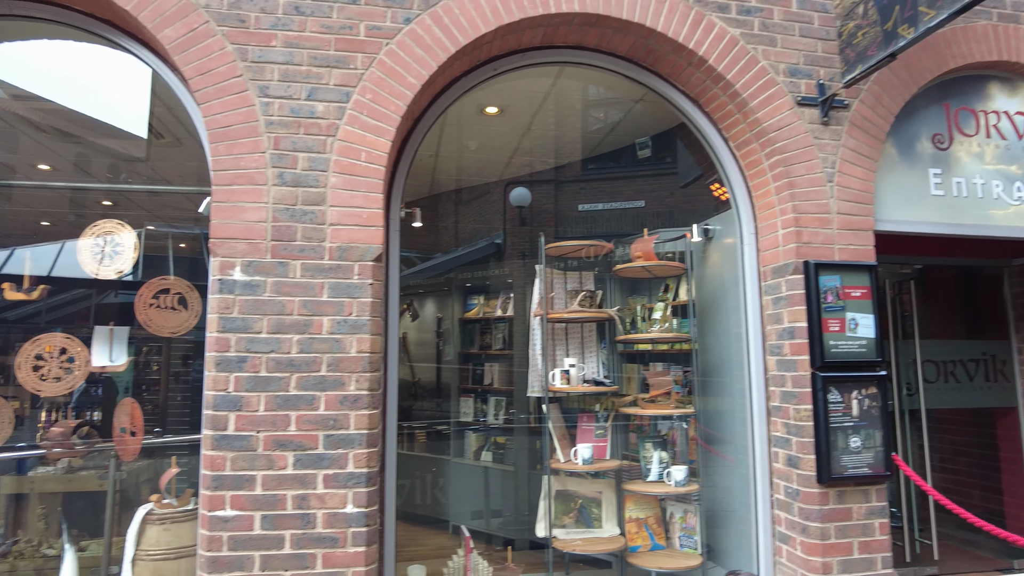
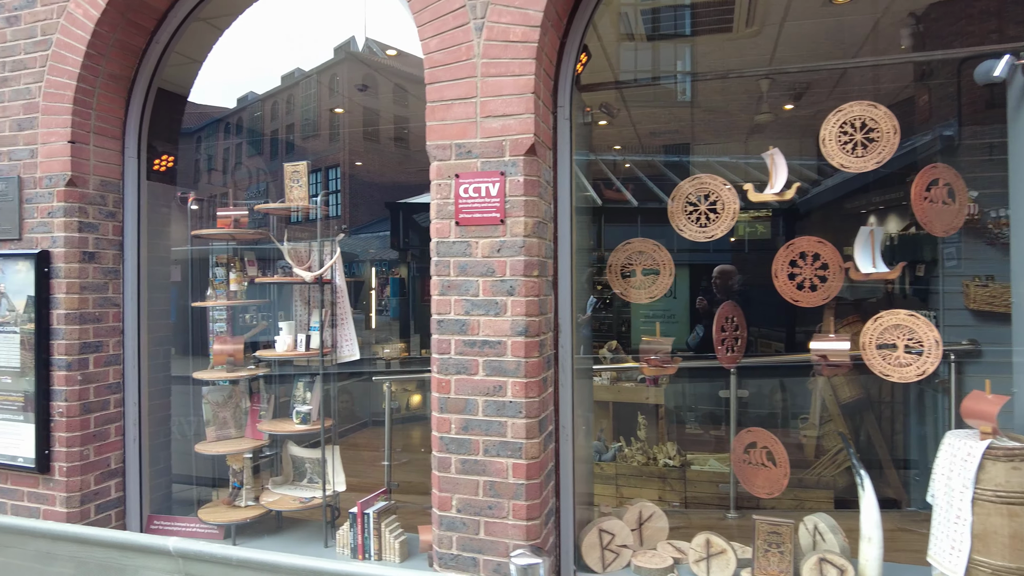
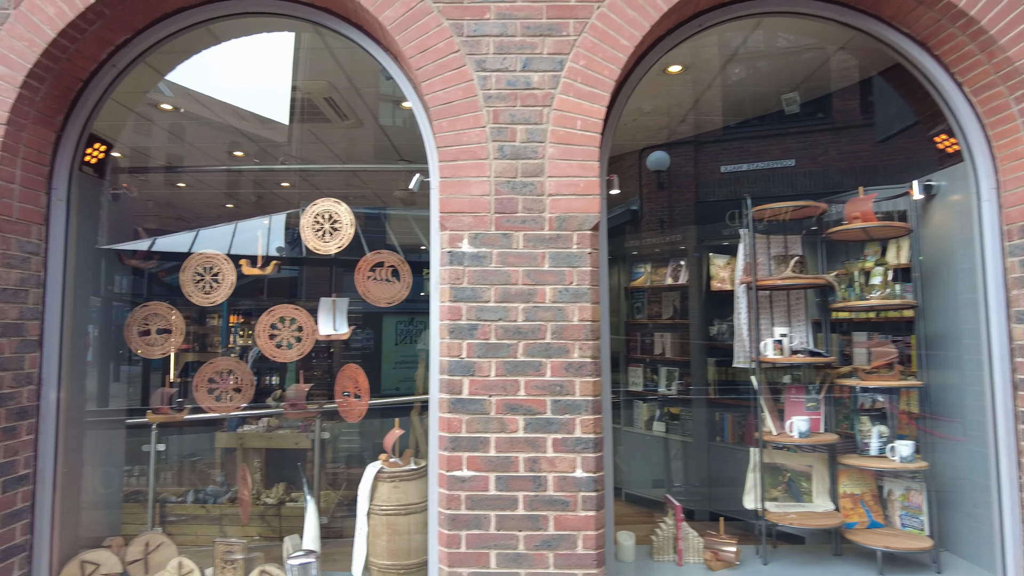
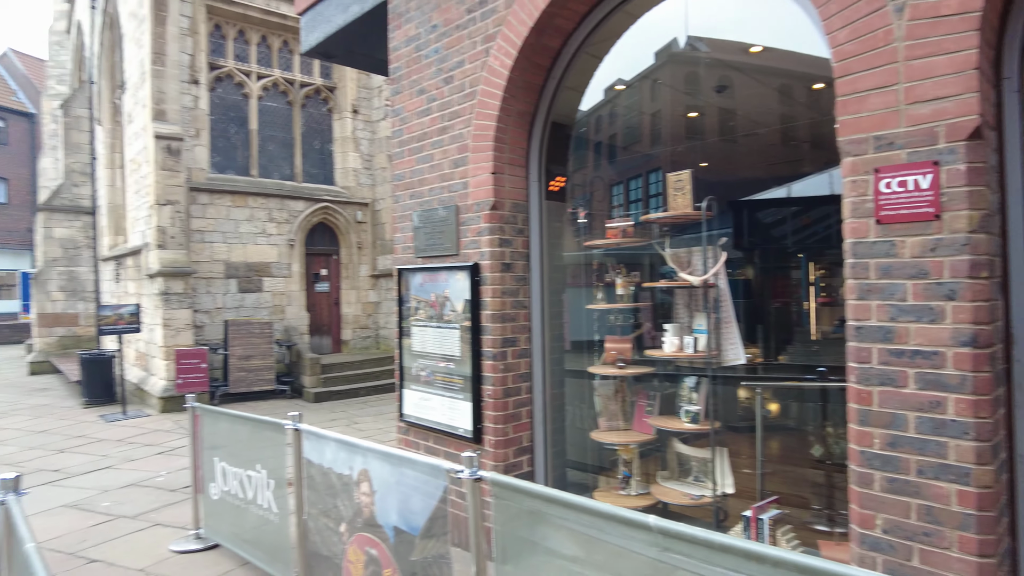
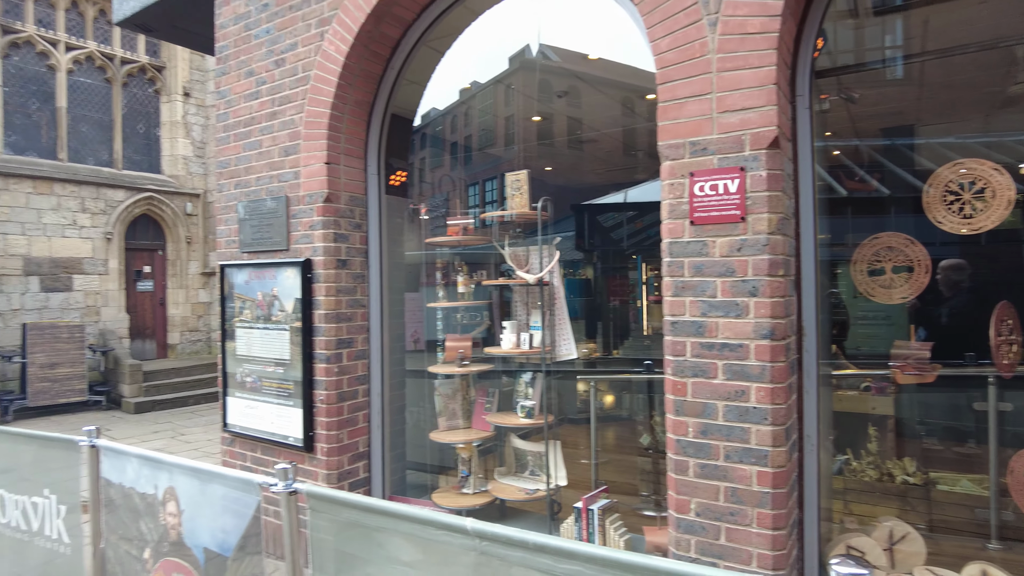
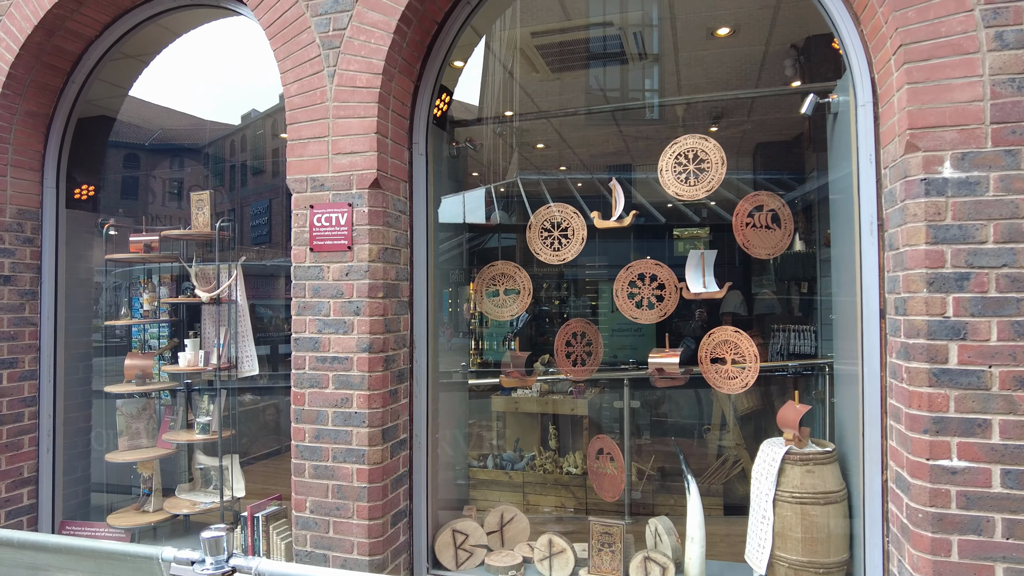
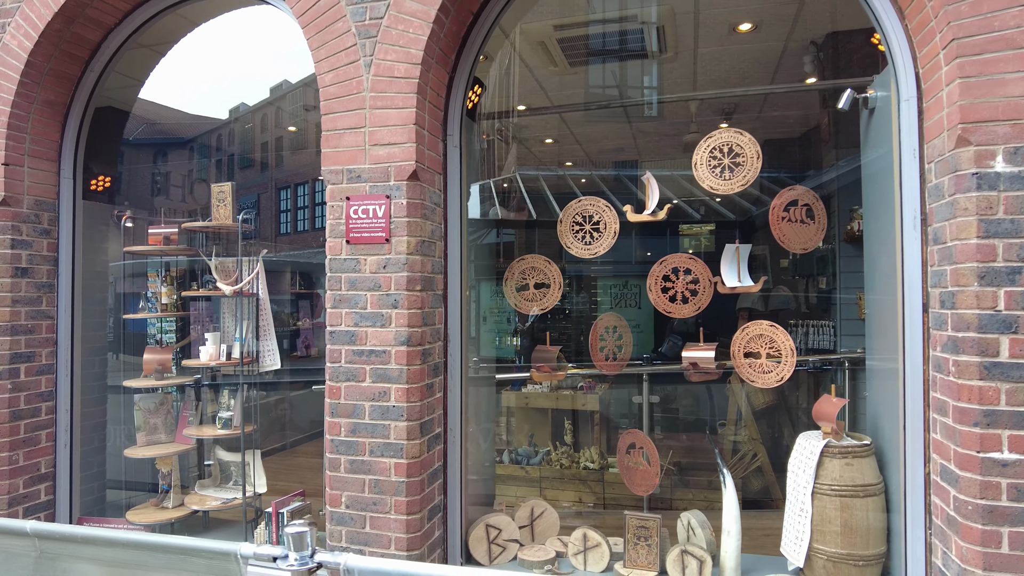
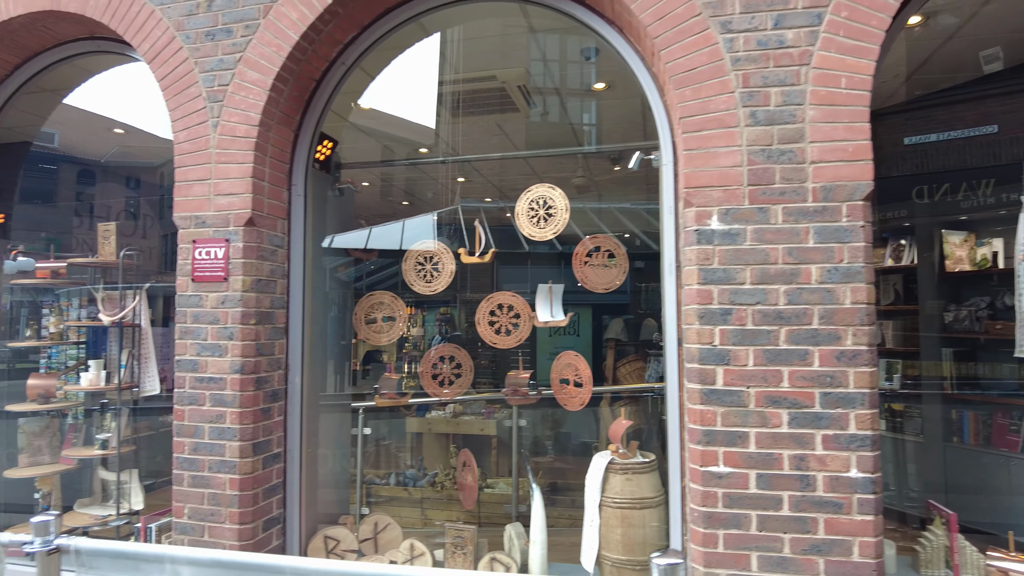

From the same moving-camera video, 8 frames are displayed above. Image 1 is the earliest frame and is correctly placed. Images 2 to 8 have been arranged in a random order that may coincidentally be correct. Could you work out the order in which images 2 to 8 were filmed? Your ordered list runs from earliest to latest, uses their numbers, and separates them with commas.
3, 8, 6, 7, 2, 5, 4
